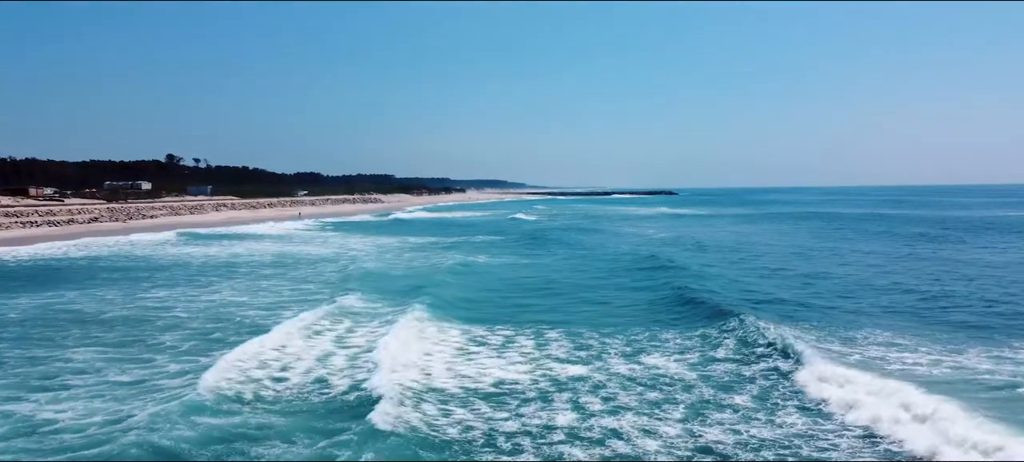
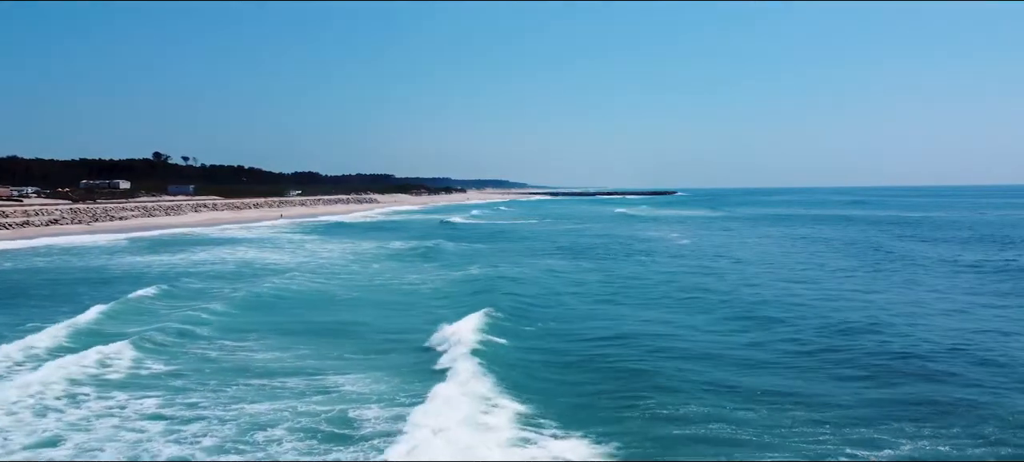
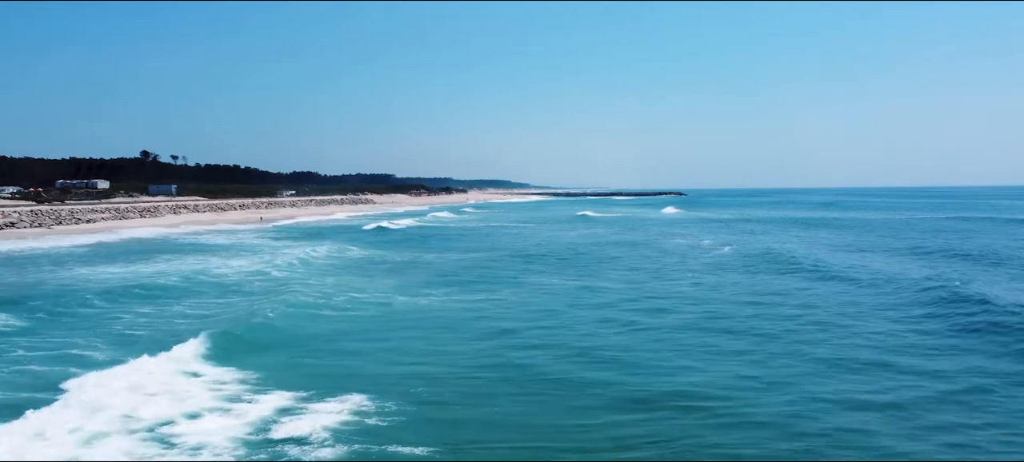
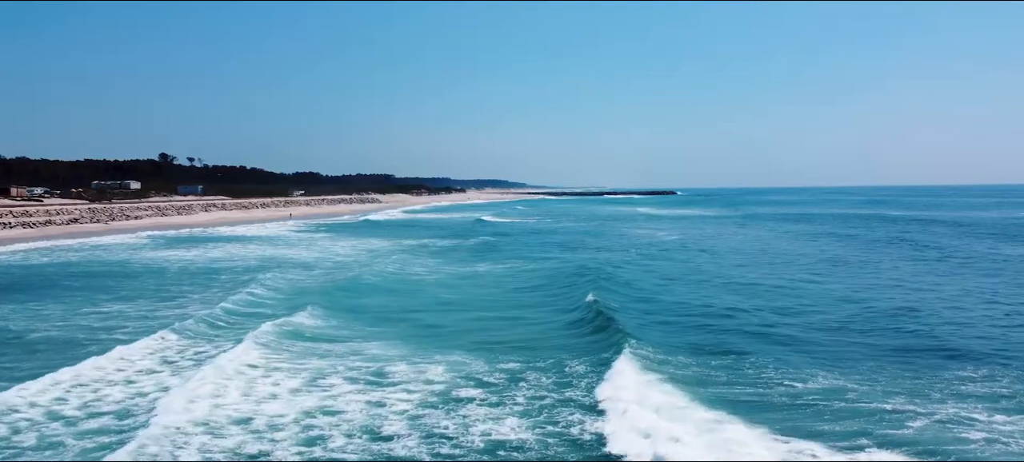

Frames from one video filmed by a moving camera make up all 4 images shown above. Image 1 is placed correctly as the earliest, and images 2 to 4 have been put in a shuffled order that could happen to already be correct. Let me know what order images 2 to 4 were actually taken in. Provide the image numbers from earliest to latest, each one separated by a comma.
4, 2, 3
